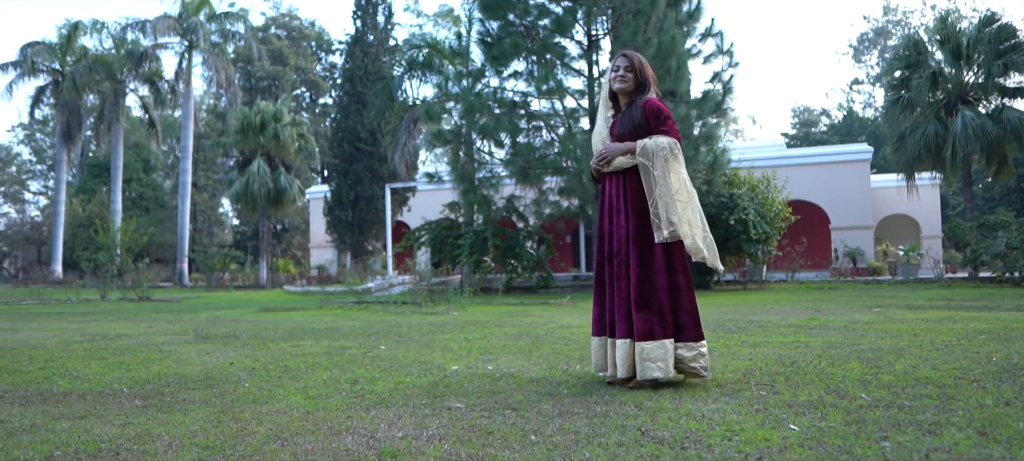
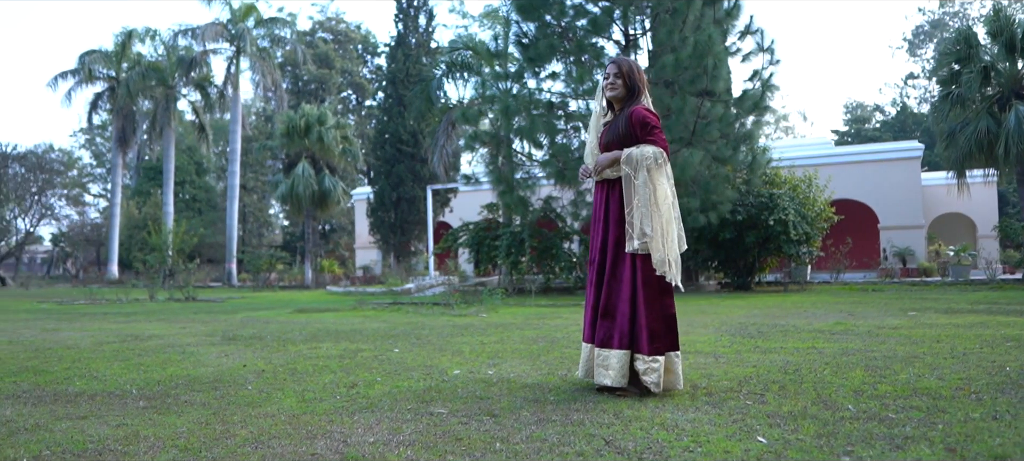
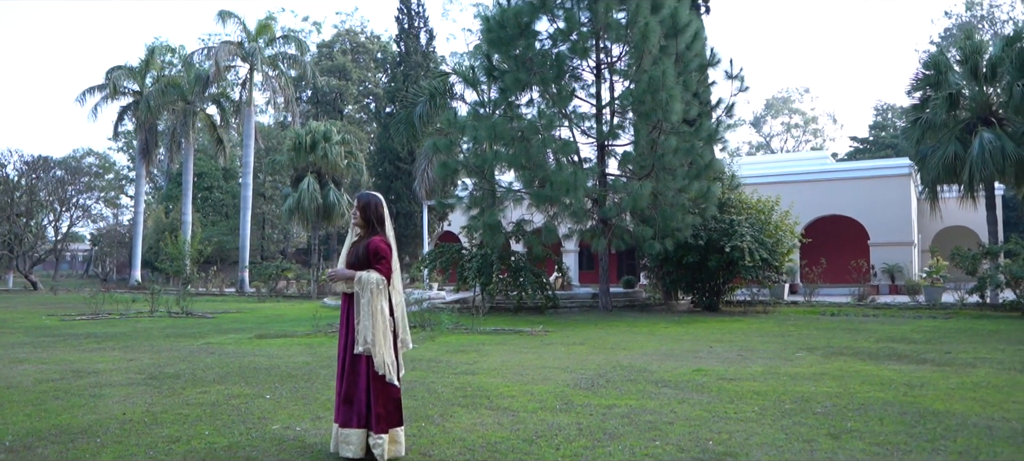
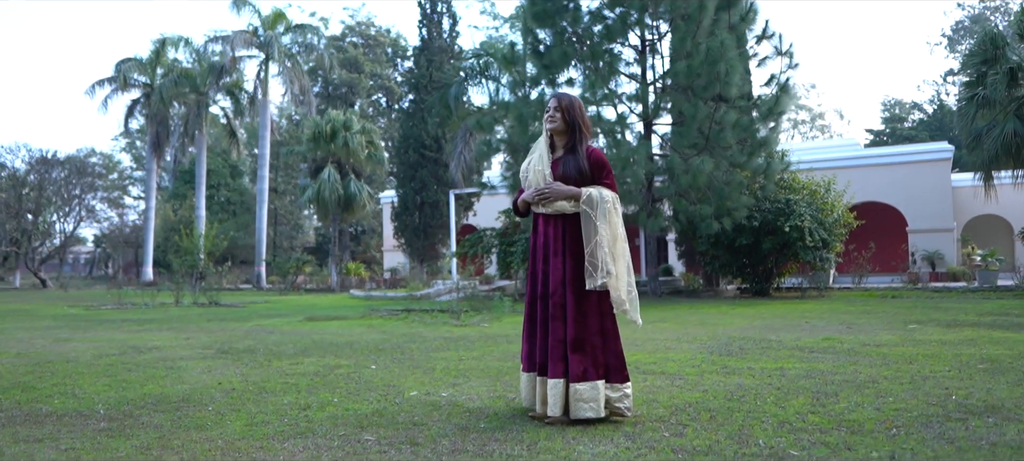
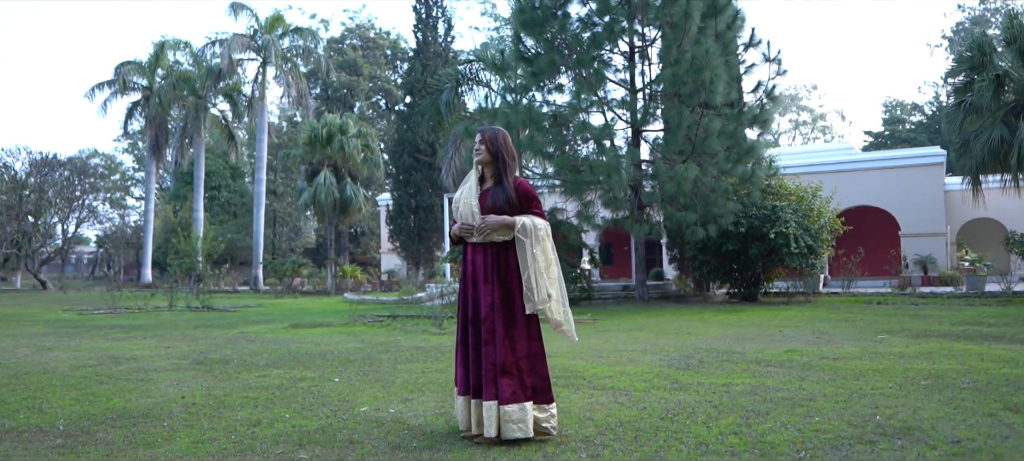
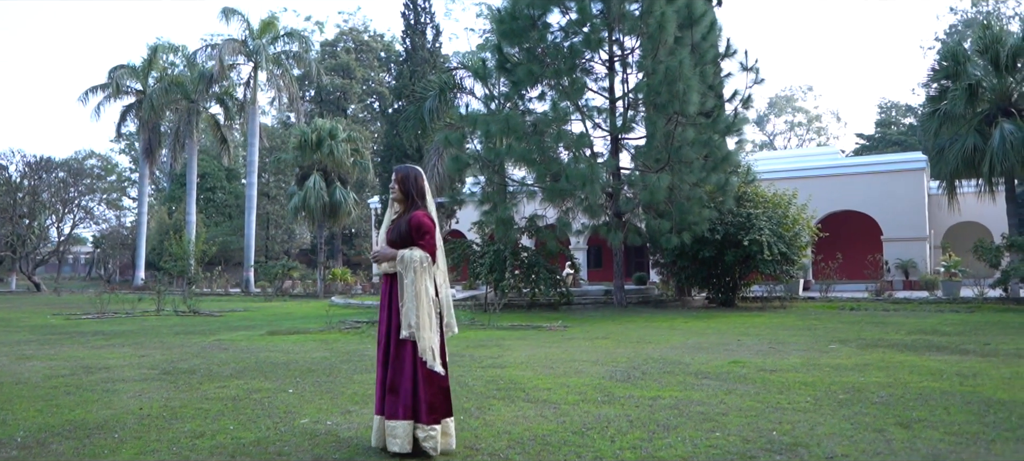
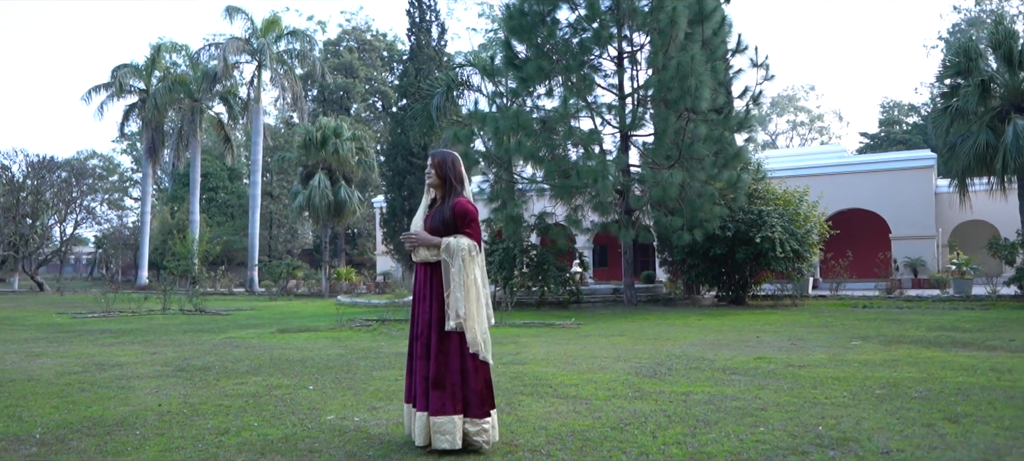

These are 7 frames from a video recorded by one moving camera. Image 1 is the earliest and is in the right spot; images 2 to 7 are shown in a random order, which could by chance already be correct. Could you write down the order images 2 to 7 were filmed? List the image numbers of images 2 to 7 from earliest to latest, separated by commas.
2, 4, 5, 7, 6, 3
